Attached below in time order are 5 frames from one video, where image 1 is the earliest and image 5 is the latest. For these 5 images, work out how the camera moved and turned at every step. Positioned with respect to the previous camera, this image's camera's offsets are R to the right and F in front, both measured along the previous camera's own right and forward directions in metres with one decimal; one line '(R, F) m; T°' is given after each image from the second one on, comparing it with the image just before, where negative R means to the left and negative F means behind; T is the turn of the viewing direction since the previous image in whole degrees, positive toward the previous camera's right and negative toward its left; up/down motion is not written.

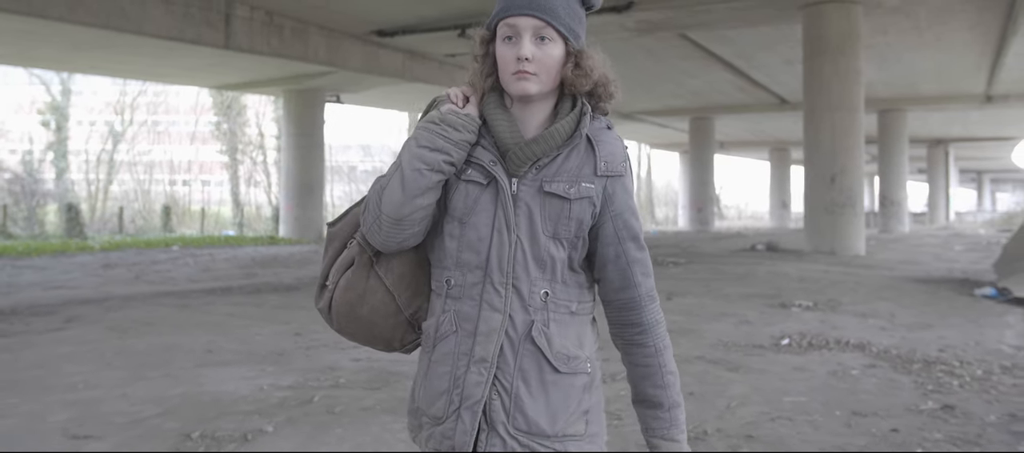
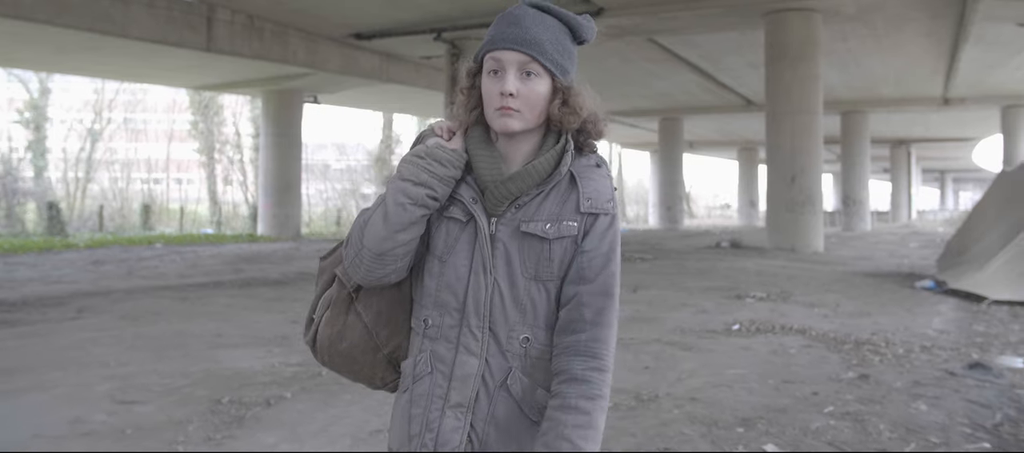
(-0.1, -0.7) m; +2°
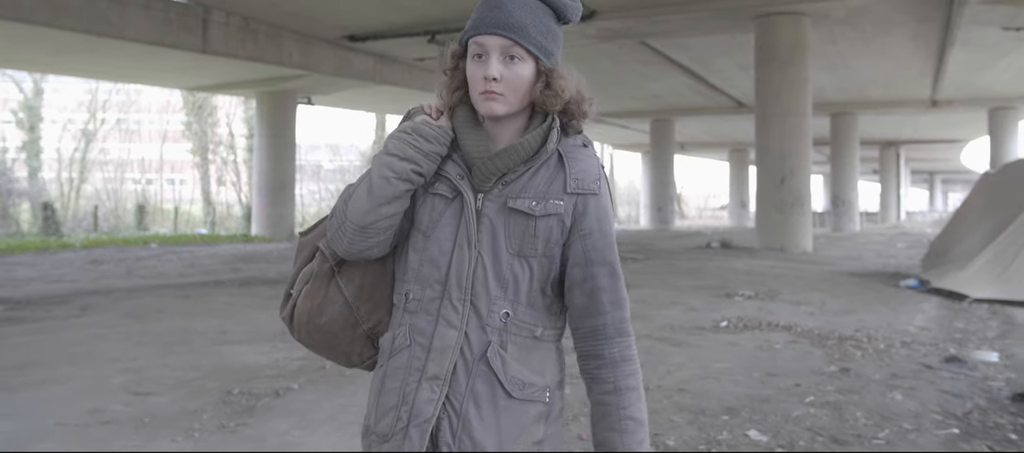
(0.0, -0.2) m; +1°
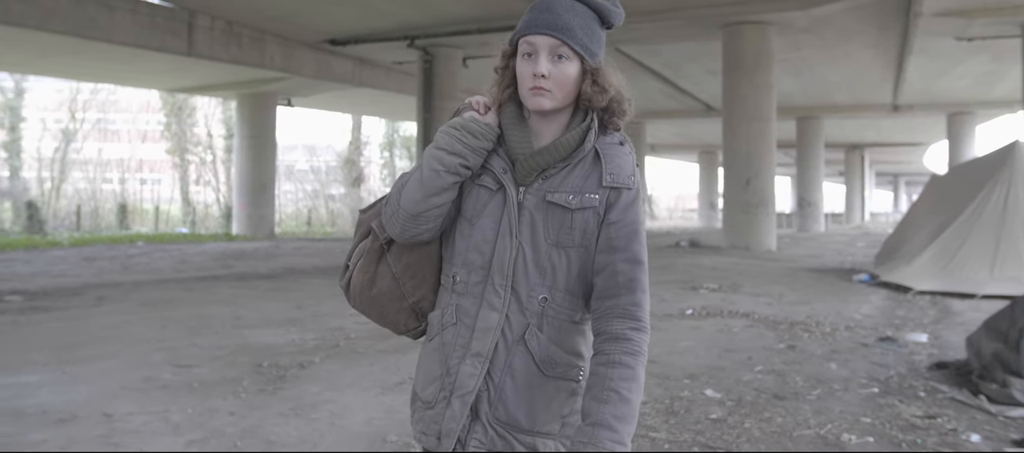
(-0.1, -0.7) m; +2°
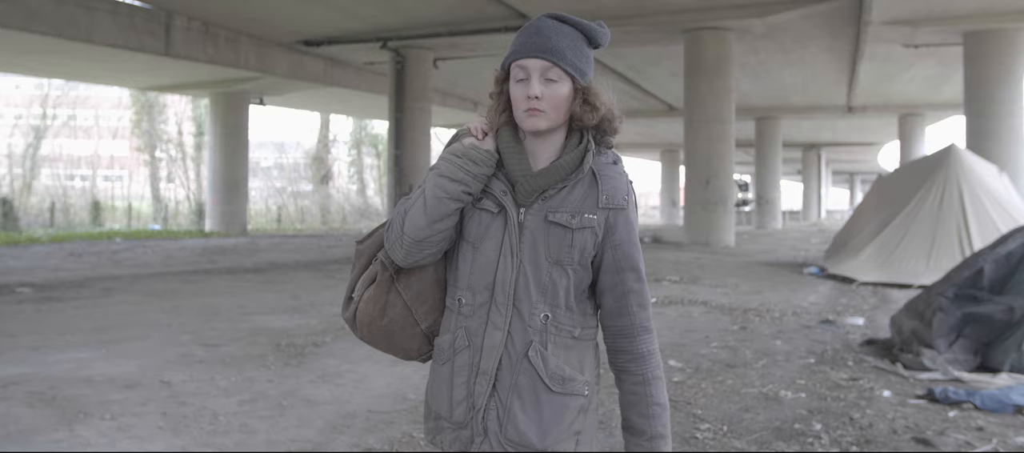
(-0.2, -0.7) m; +3°
